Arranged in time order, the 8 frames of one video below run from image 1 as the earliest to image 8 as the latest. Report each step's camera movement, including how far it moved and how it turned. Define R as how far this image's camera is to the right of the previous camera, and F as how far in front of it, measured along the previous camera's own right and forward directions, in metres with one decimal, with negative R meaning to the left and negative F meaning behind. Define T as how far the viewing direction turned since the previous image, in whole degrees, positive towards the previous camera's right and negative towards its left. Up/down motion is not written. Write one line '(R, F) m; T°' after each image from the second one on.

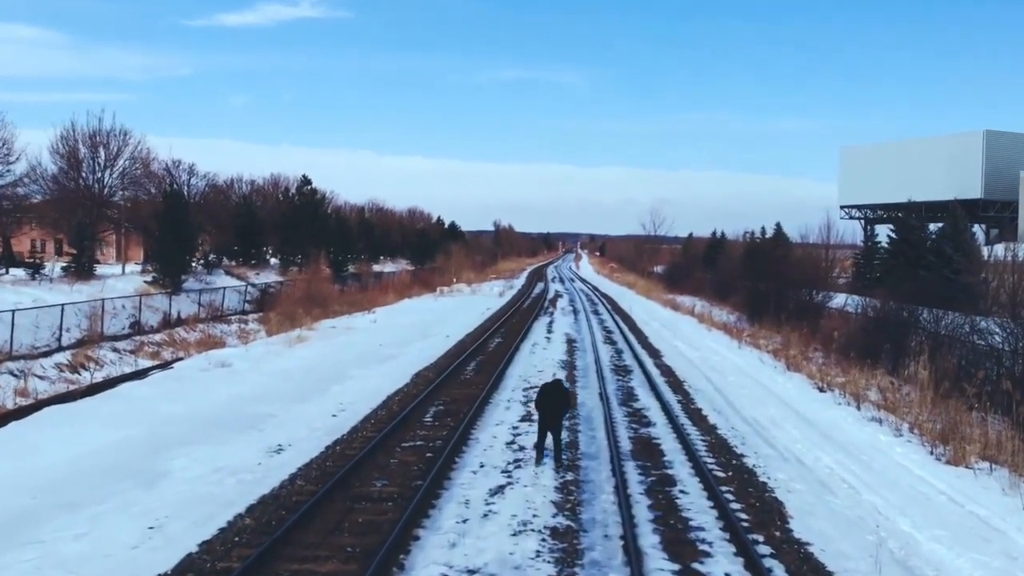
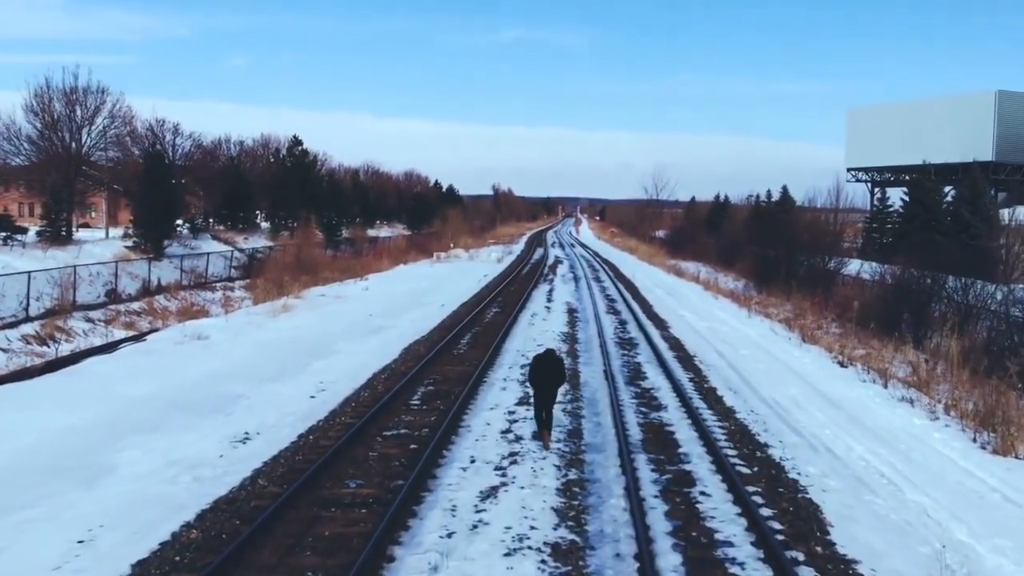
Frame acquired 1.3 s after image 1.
(0.0, +1.5) m; 0°
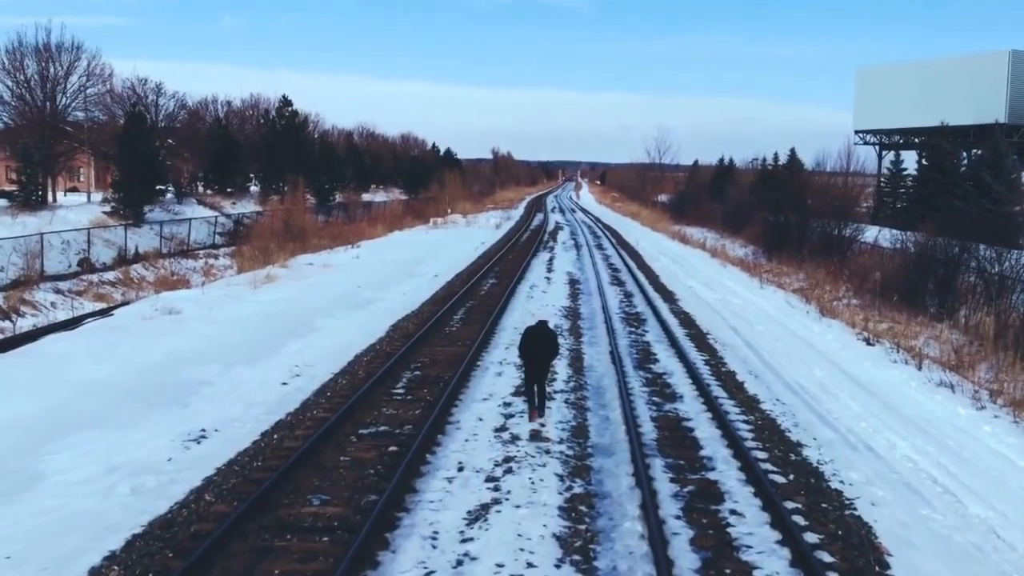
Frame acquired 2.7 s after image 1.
(0.0, +1.5) m; 0°
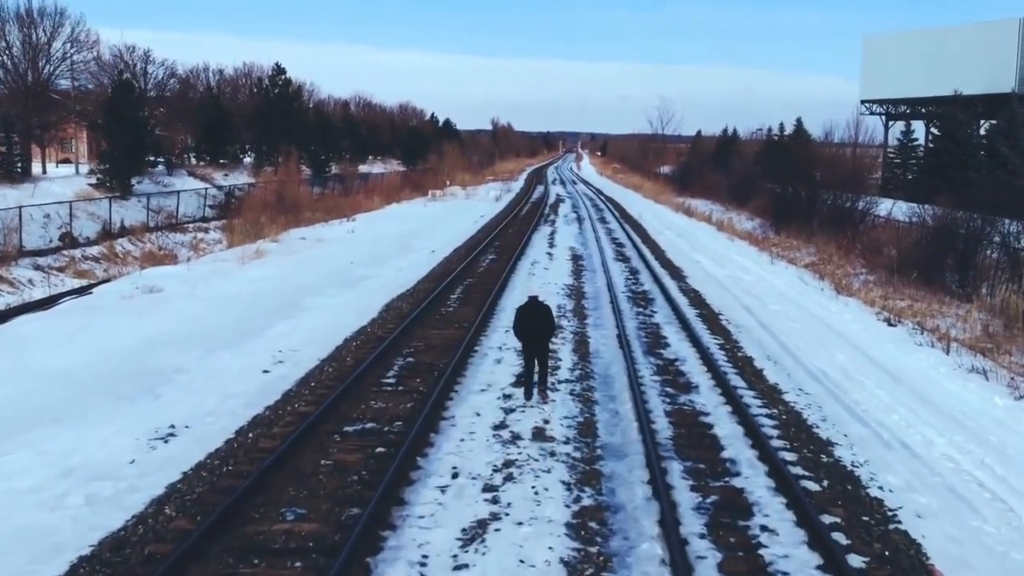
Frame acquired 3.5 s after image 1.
(0.0, +1.0) m; 0°
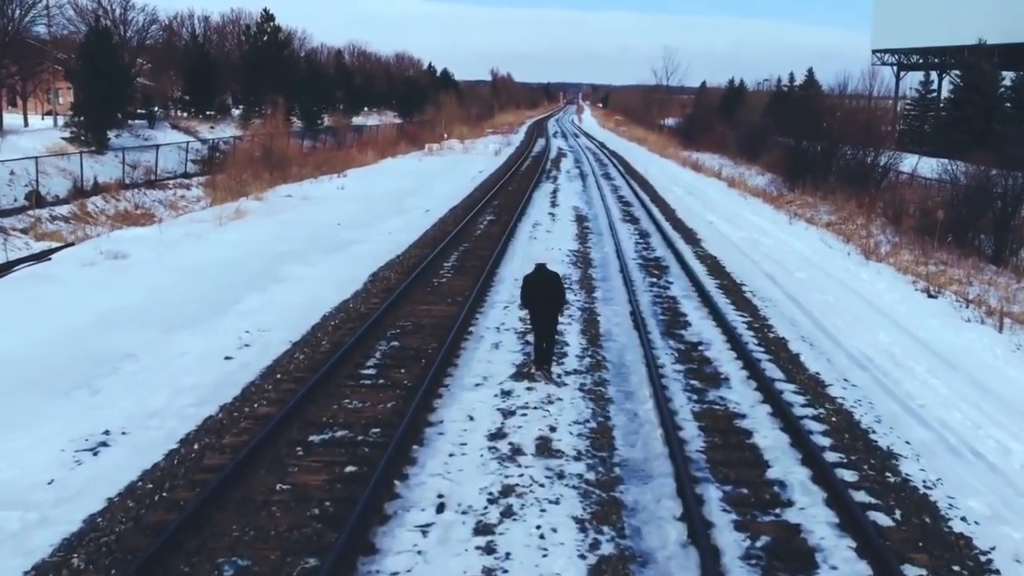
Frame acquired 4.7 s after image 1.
(0.0, +1.5) m; 0°
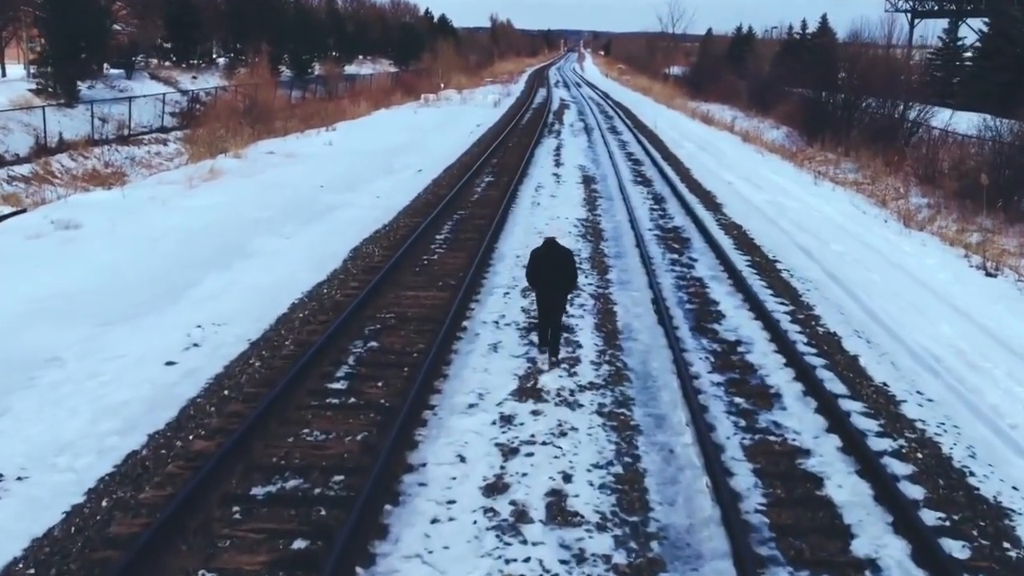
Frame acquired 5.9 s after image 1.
(0.0, +1.7) m; 0°
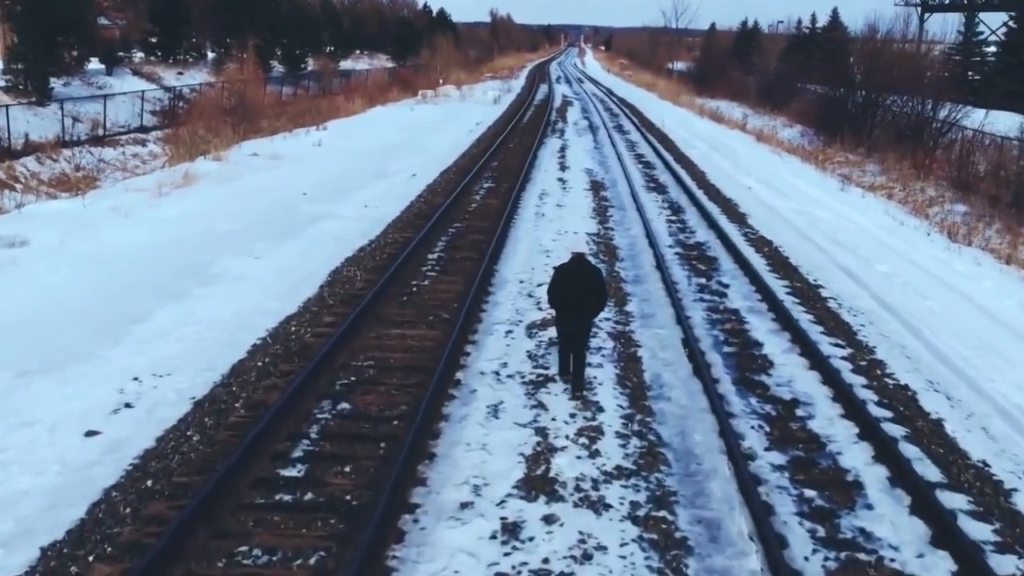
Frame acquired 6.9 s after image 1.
(0.0, +1.6) m; 0°
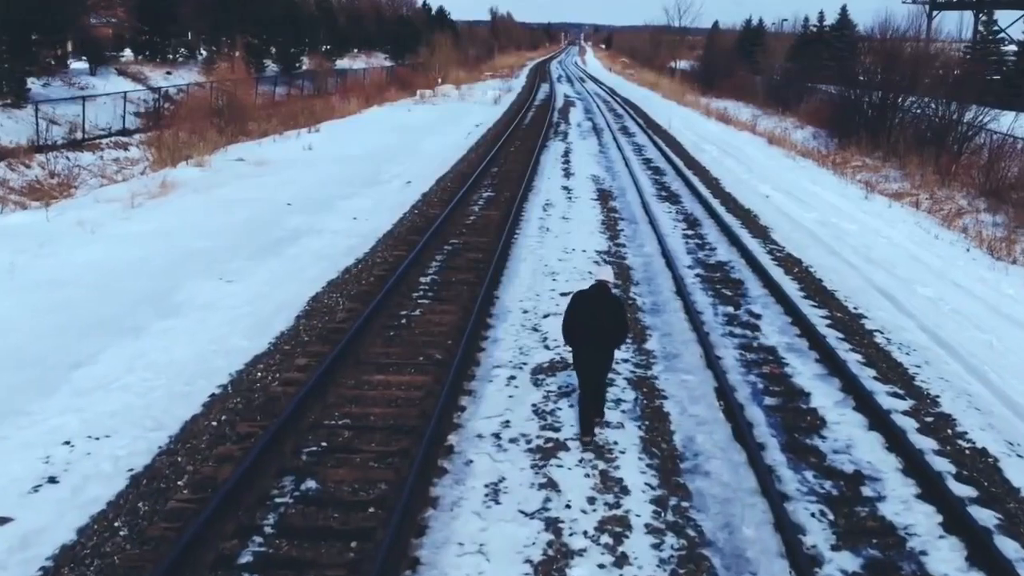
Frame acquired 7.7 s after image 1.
(0.0, +1.2) m; 0°
